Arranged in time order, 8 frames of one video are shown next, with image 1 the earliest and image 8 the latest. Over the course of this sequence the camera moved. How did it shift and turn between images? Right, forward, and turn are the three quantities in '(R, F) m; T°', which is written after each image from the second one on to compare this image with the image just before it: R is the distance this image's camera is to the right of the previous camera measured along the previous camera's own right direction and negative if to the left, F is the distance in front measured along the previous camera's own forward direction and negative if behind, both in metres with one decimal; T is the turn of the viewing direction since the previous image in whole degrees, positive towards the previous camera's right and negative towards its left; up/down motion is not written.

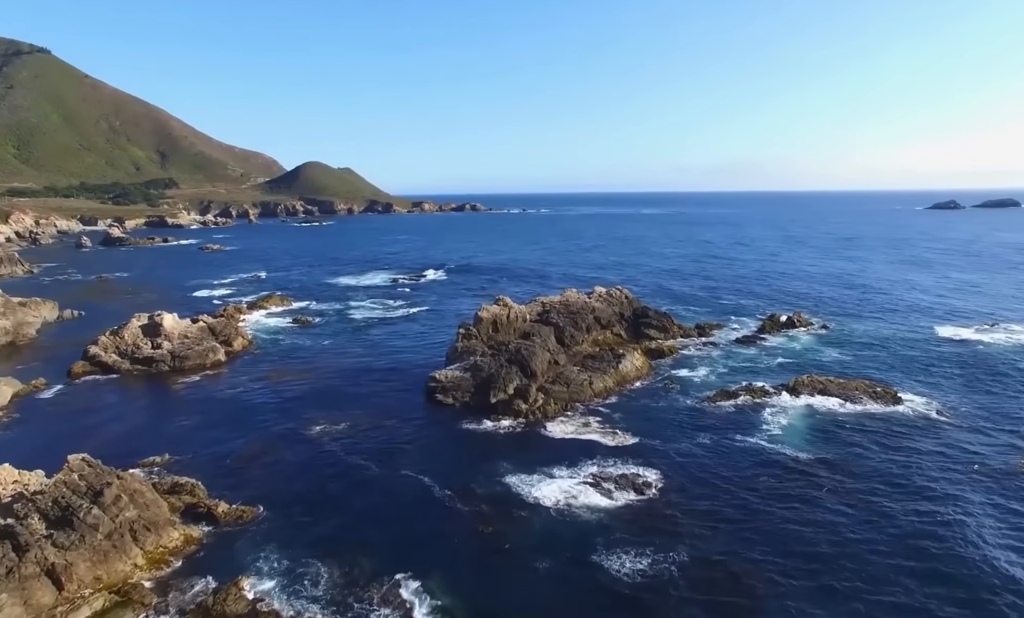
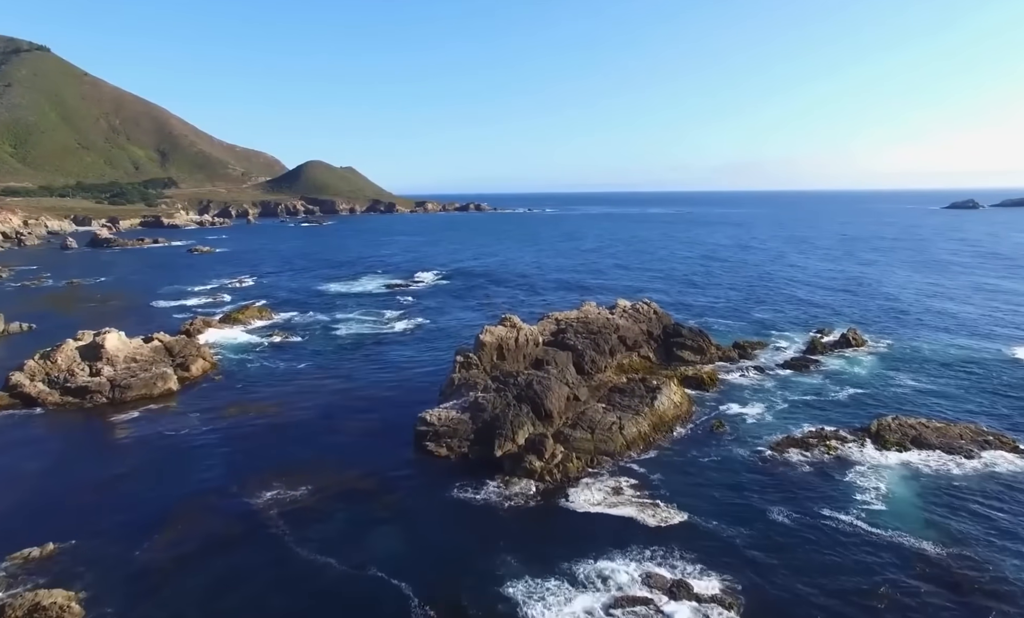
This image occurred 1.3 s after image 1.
(-0.3, +7.2) m; 0°
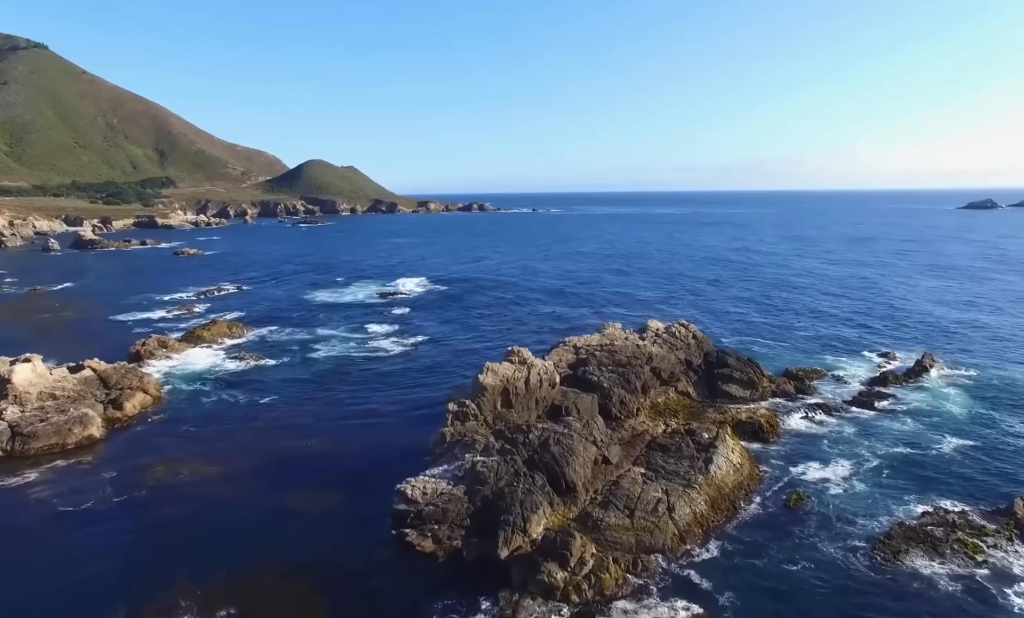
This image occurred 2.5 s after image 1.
(-0.2, +7.4) m; 0°
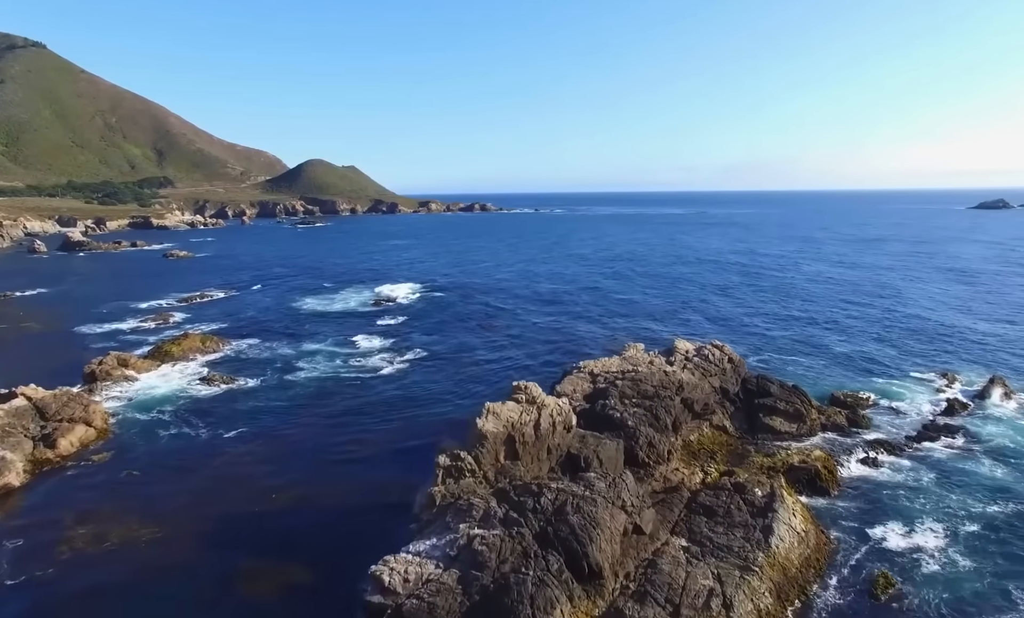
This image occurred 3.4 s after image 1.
(-0.1, +4.9) m; 0°
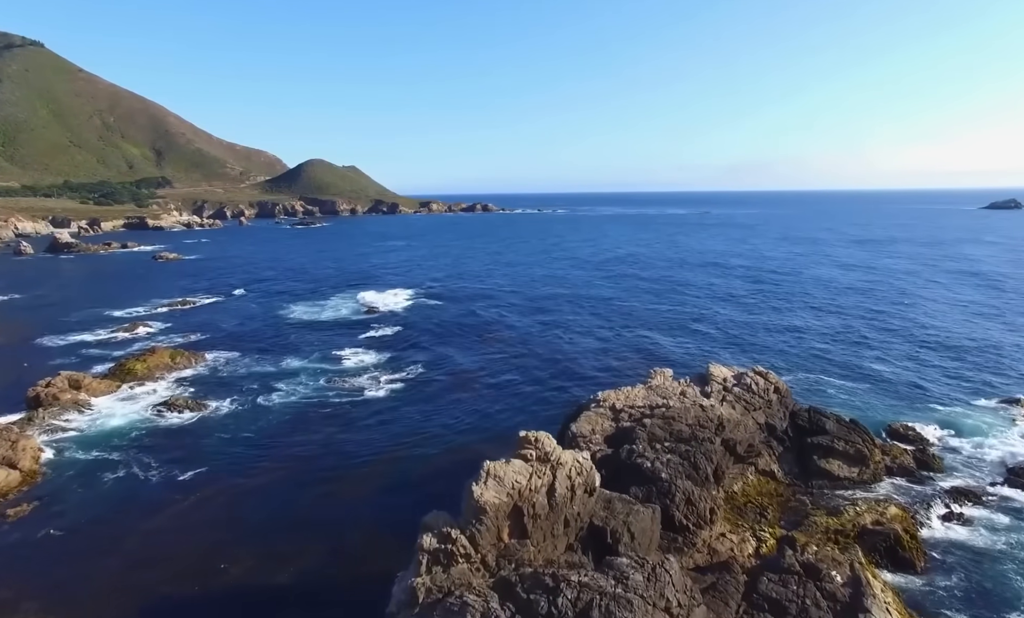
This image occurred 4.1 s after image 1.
(-0.1, +4.6) m; 0°
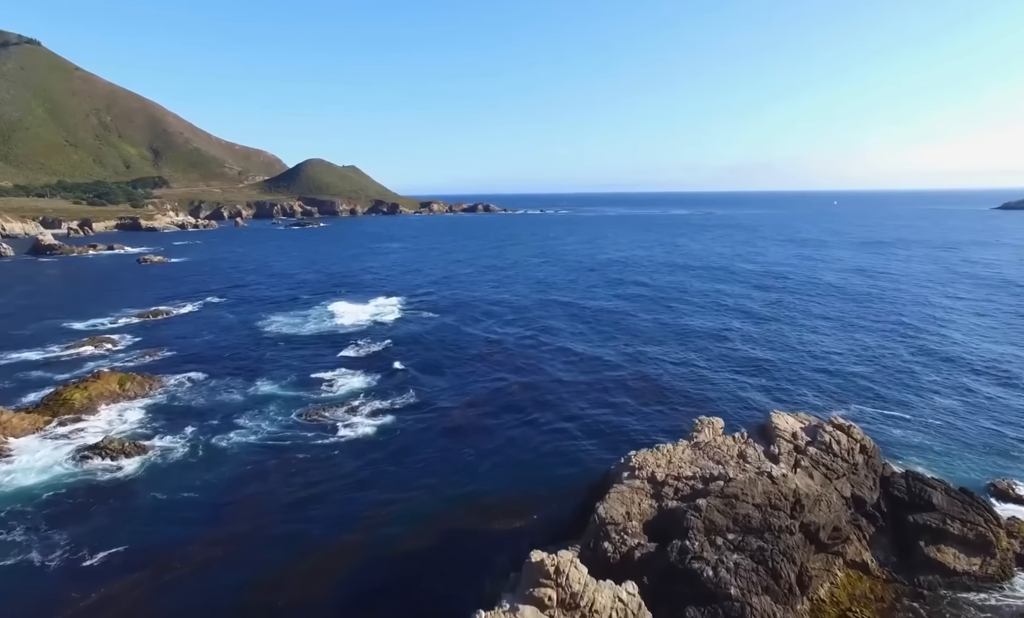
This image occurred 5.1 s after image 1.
(-0.1, +5.7) m; 0°
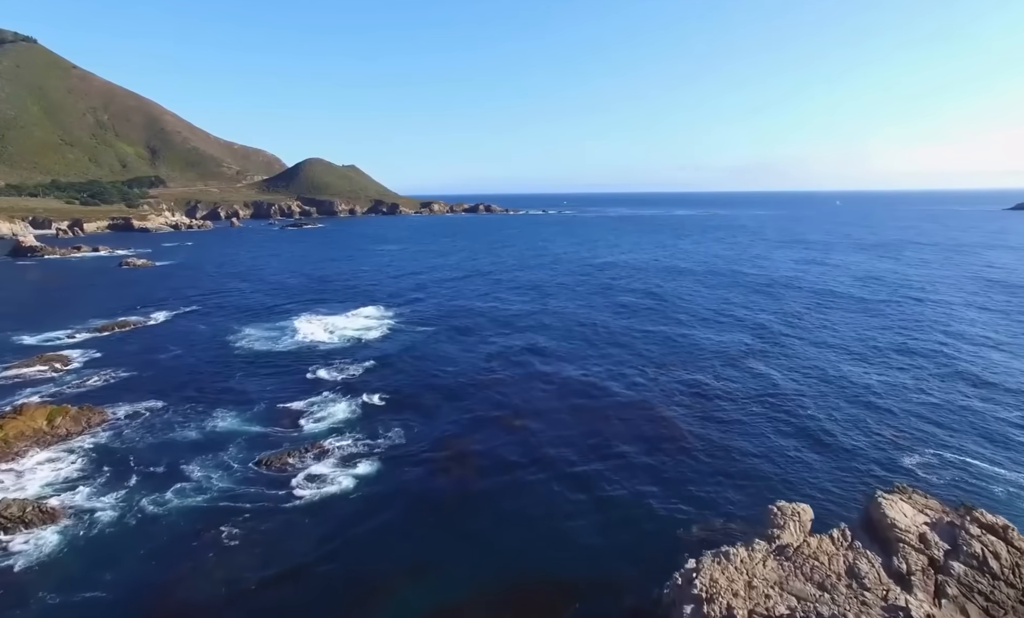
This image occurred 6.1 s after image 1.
(-0.2, +5.7) m; 0°
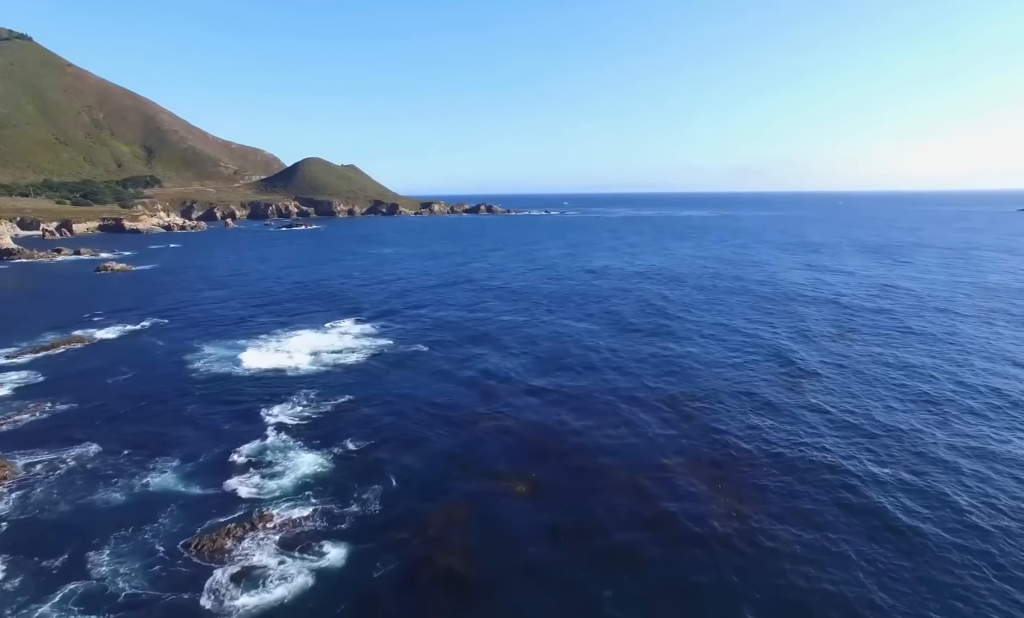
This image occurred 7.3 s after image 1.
(-0.3, +6.5) m; 0°
